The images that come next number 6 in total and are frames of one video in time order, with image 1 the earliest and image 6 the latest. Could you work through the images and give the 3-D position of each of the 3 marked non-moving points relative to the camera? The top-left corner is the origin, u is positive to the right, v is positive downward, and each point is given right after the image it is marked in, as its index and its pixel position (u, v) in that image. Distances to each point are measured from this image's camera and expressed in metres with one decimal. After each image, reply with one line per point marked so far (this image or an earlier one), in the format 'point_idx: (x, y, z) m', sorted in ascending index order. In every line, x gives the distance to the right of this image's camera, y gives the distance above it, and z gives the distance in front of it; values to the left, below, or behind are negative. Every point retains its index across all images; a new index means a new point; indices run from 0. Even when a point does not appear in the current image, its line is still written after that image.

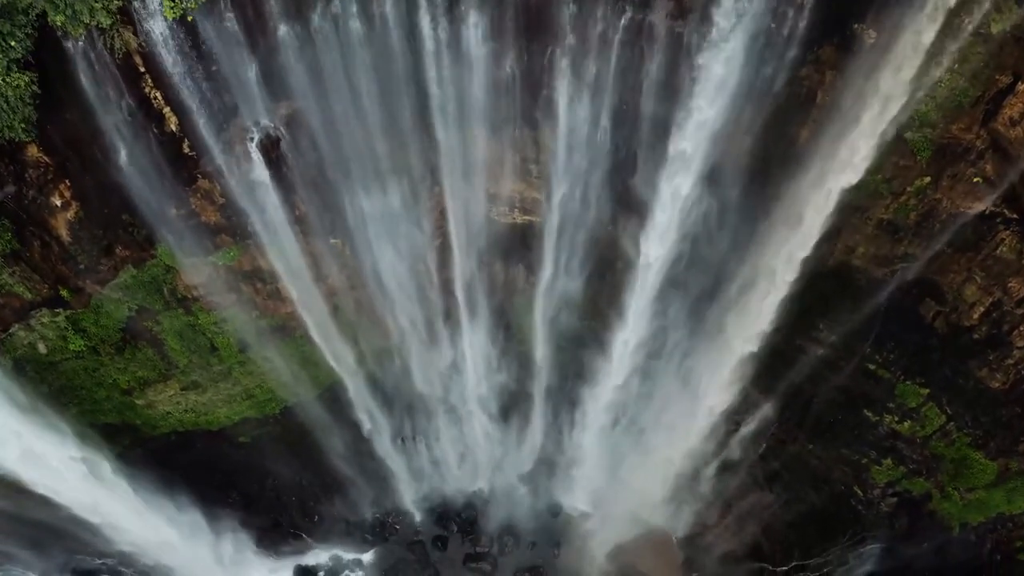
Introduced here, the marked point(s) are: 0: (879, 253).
0: (+5.3, +0.5, +9.9) m
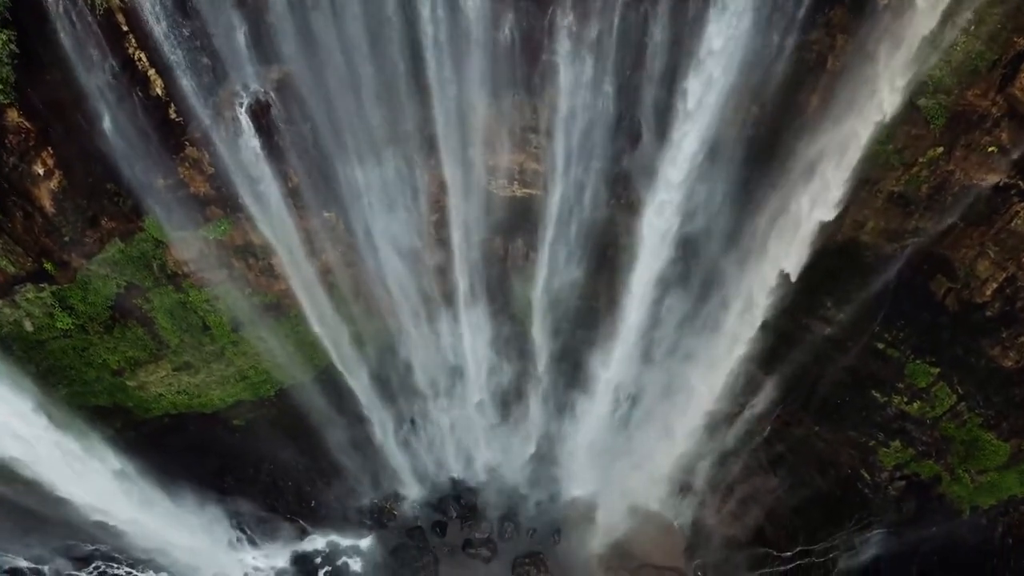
0: (+5.3, +0.8, +9.6) m
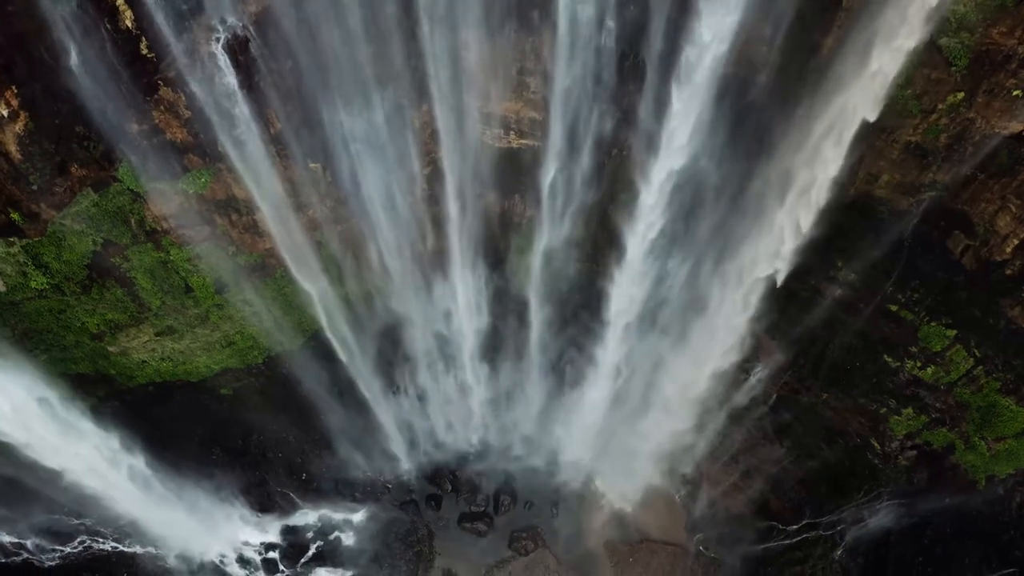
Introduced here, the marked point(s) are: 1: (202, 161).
0: (+5.3, +1.4, +9.1) m
1: (-4.0, +1.6, +8.9) m
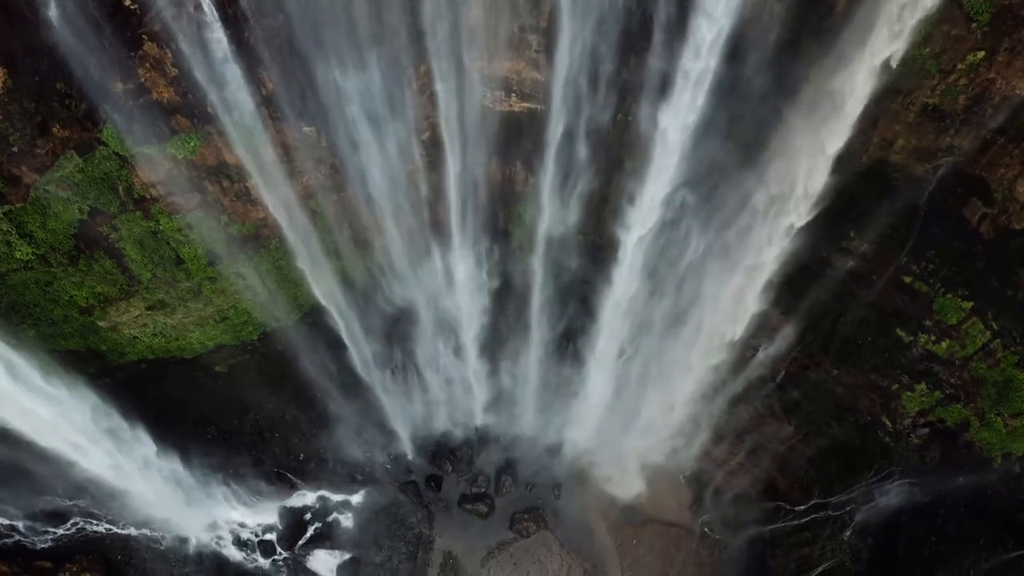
0: (+5.3, +1.8, +8.7) m
1: (-4.0, +2.0, +8.6) m
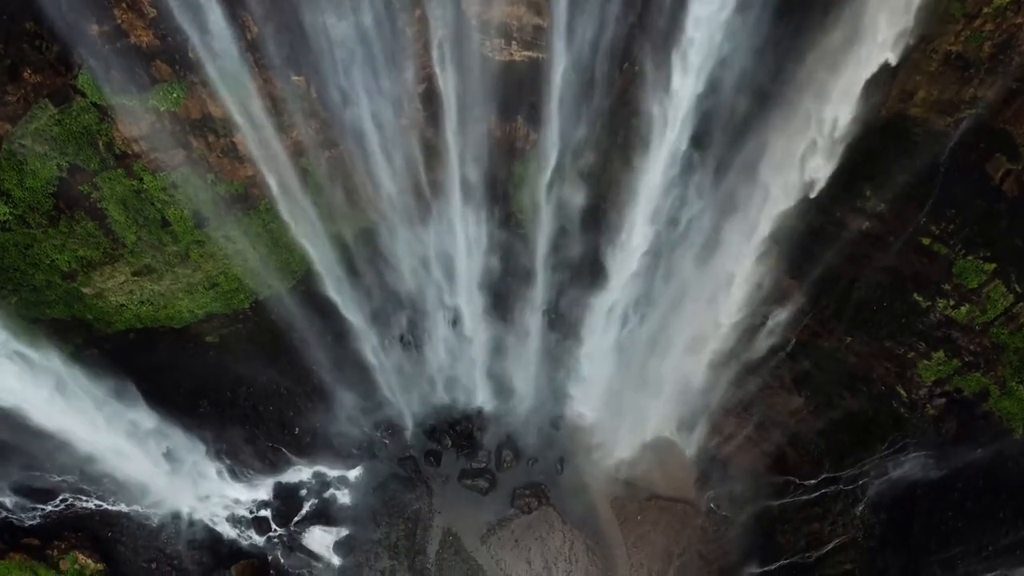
0: (+5.3, +2.4, +8.3) m
1: (-4.0, +2.5, +8.2) m
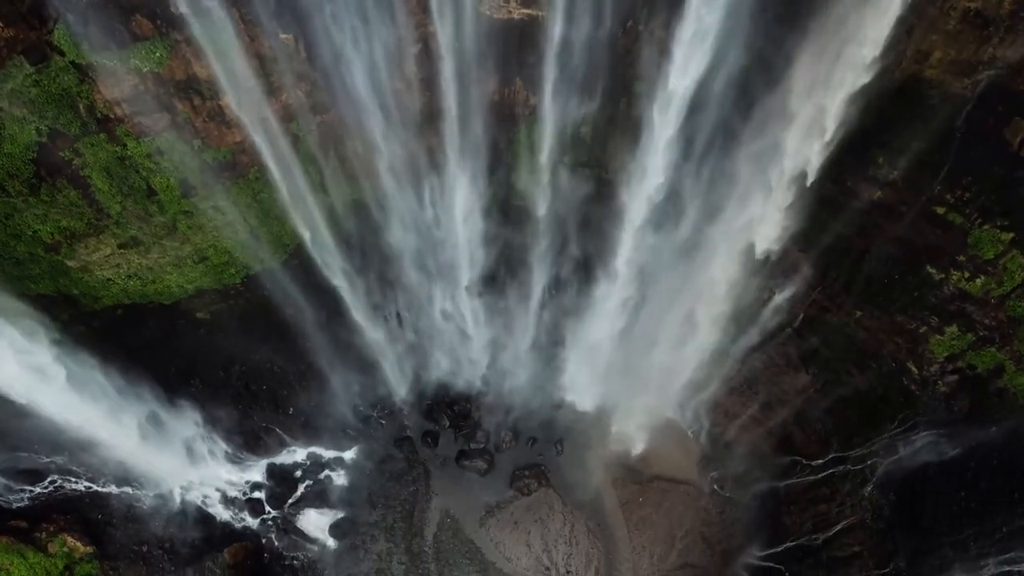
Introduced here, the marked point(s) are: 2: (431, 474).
0: (+5.2, +2.7, +7.9) m
1: (-4.0, +2.9, +7.8) m
2: (-1.3, -3.1, +11.3) m
